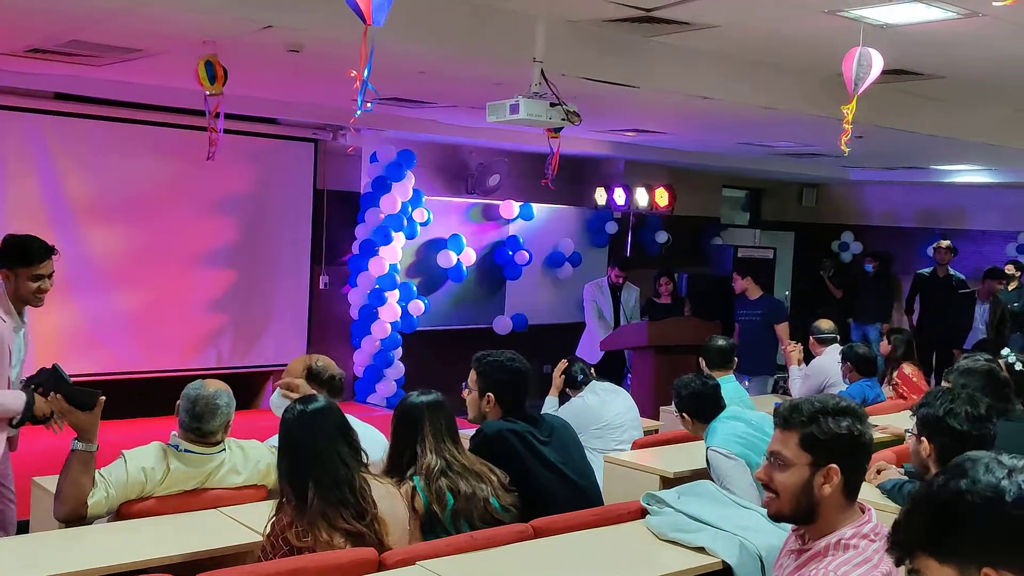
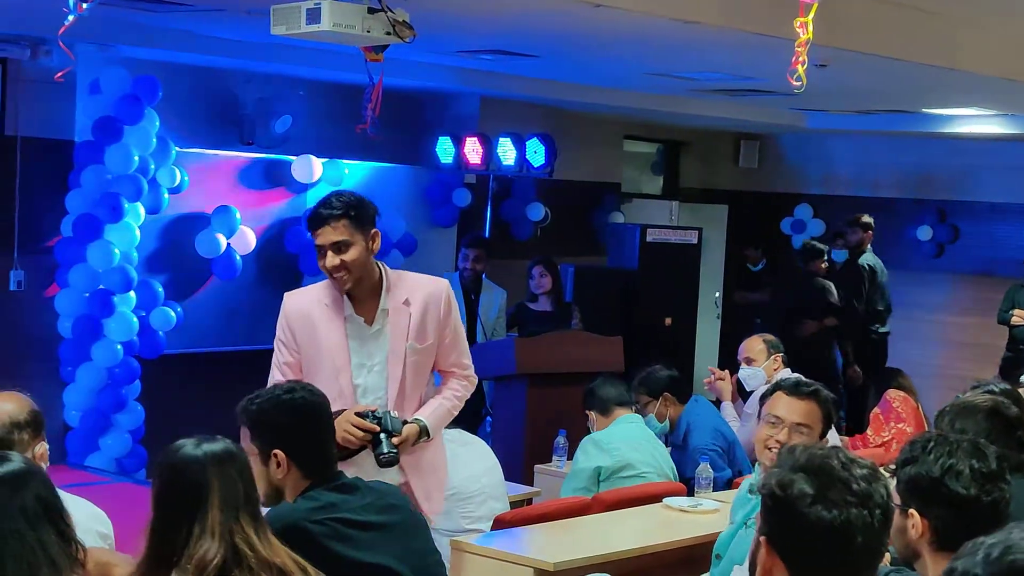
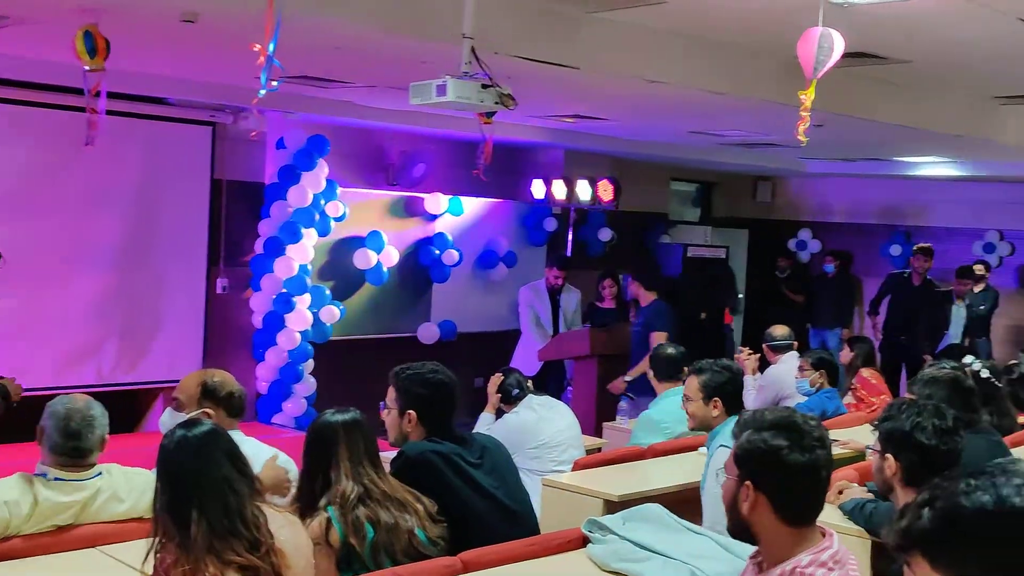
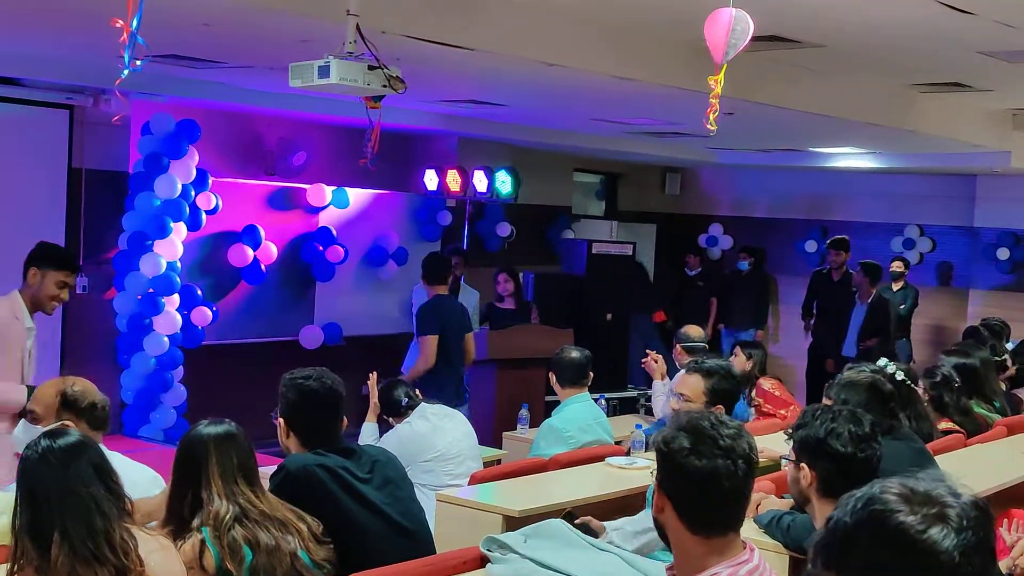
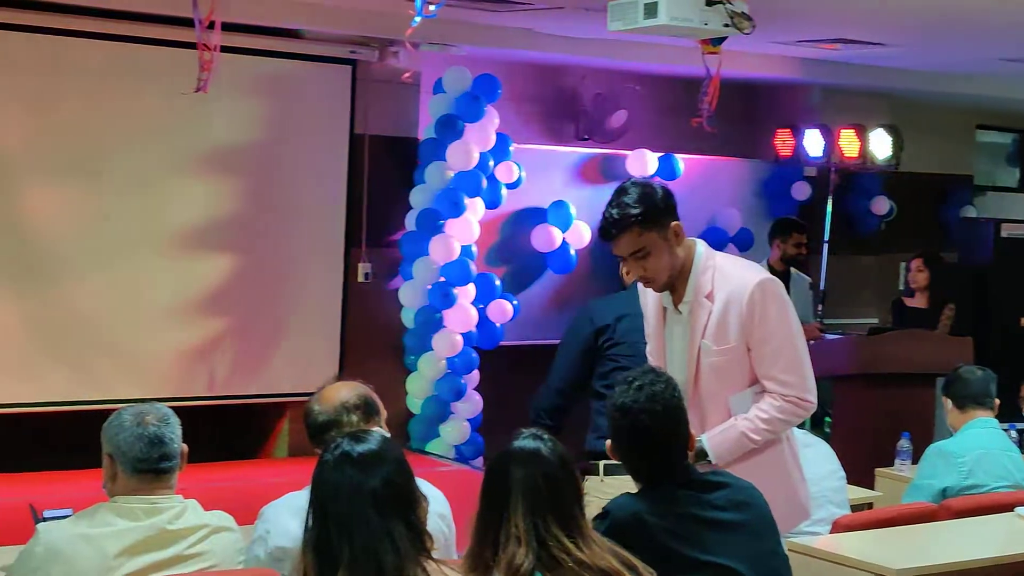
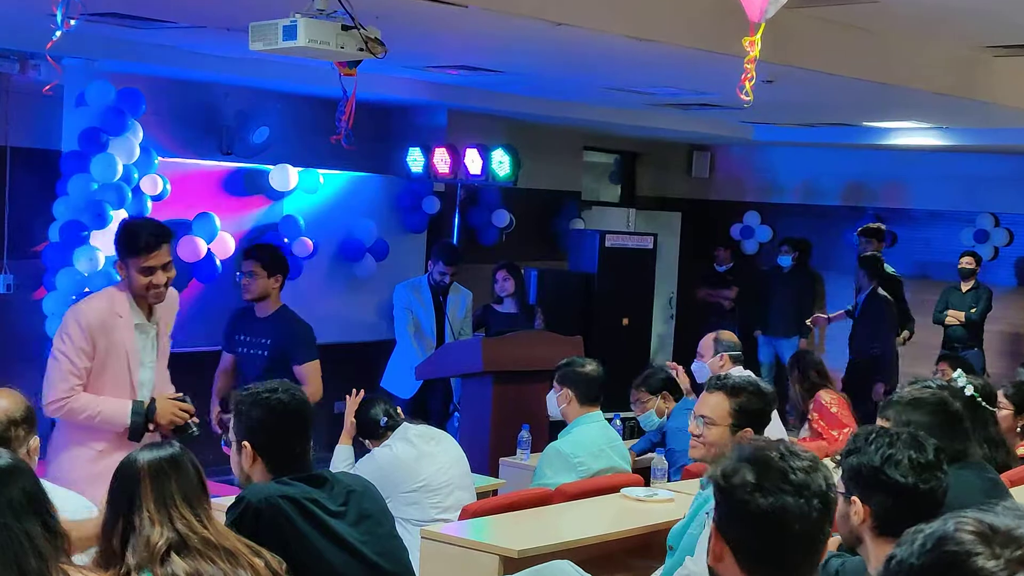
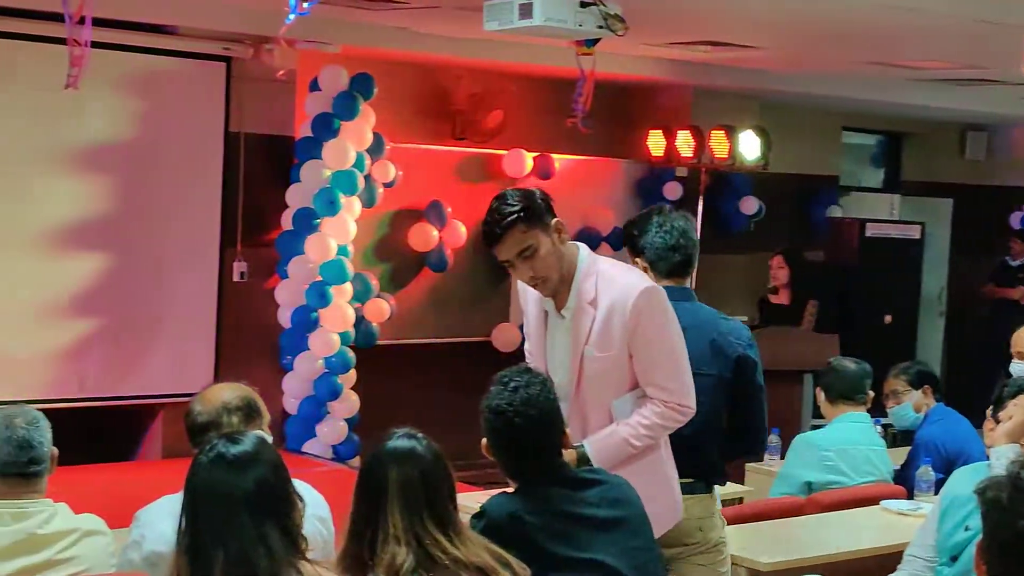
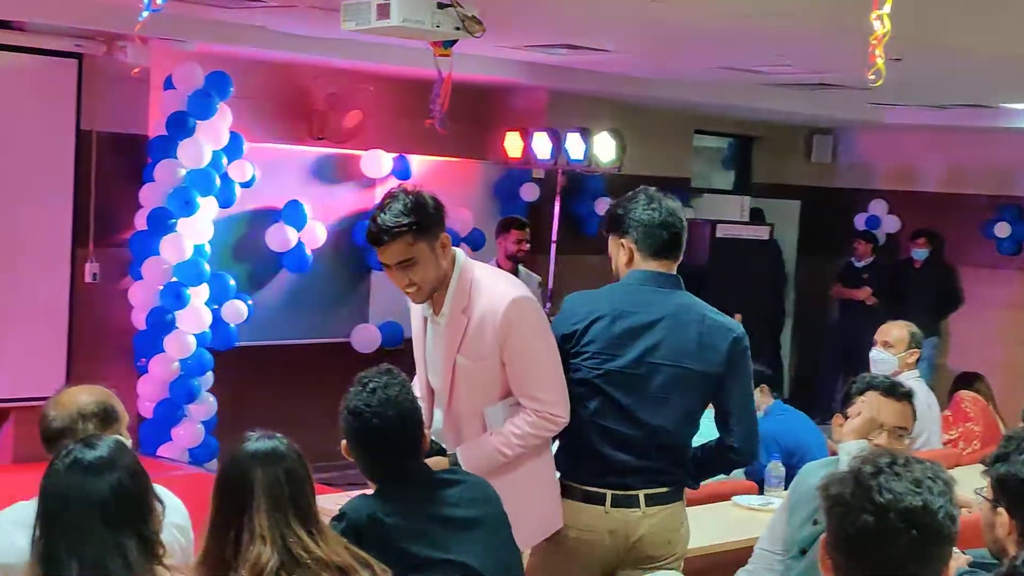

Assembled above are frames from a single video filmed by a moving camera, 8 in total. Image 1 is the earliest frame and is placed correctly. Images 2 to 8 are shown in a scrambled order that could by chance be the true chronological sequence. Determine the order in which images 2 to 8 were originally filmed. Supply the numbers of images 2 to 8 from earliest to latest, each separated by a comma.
3, 4, 6, 2, 8, 7, 5
